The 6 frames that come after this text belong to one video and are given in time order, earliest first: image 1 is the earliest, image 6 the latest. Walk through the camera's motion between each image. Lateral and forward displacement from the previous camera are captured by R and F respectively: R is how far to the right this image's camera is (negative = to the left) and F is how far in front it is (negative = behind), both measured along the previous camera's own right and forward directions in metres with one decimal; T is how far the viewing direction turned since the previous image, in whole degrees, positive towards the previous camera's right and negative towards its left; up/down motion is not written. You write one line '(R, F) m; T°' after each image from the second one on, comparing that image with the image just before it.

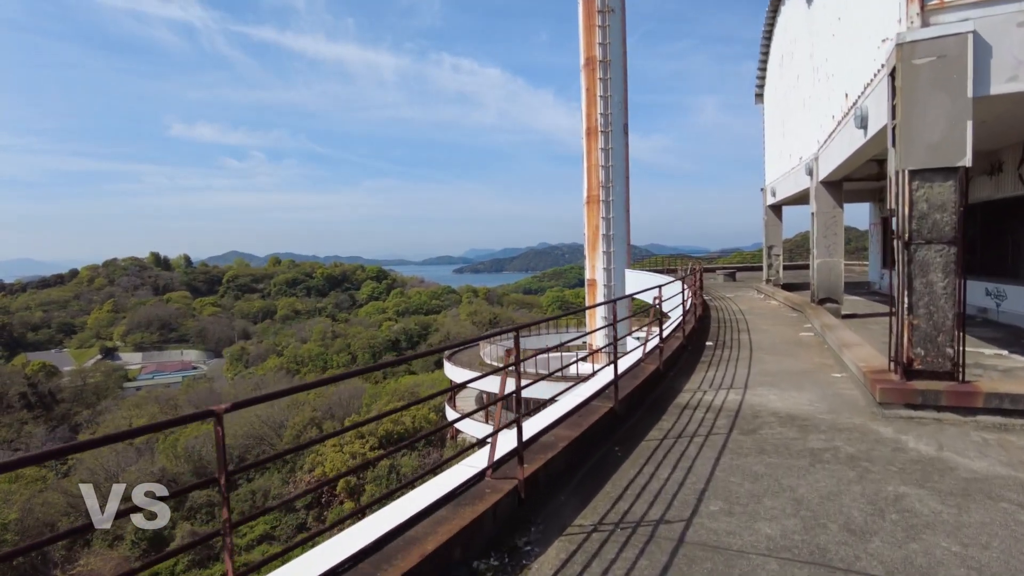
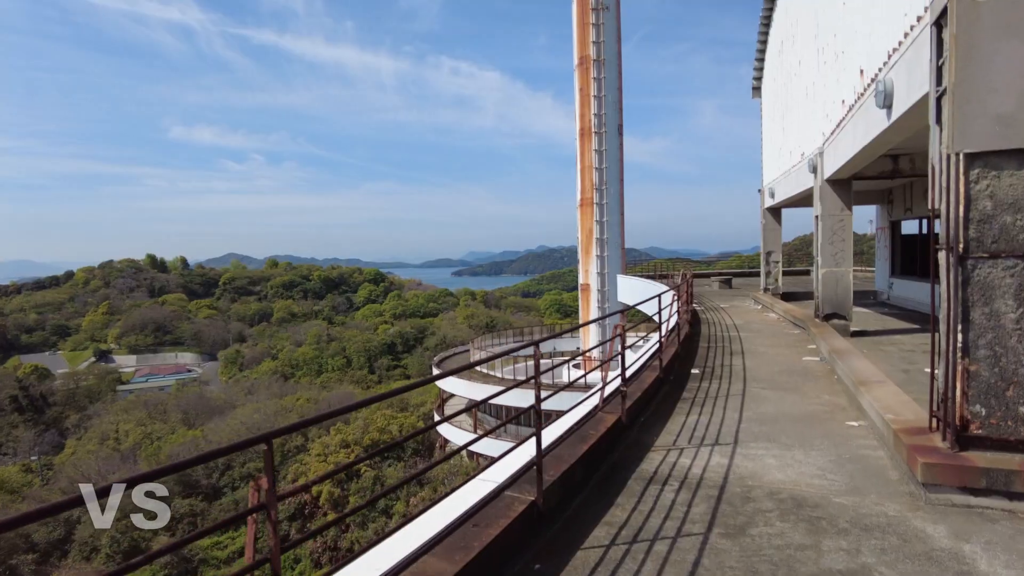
(+0.4, +0.9) m; 0°
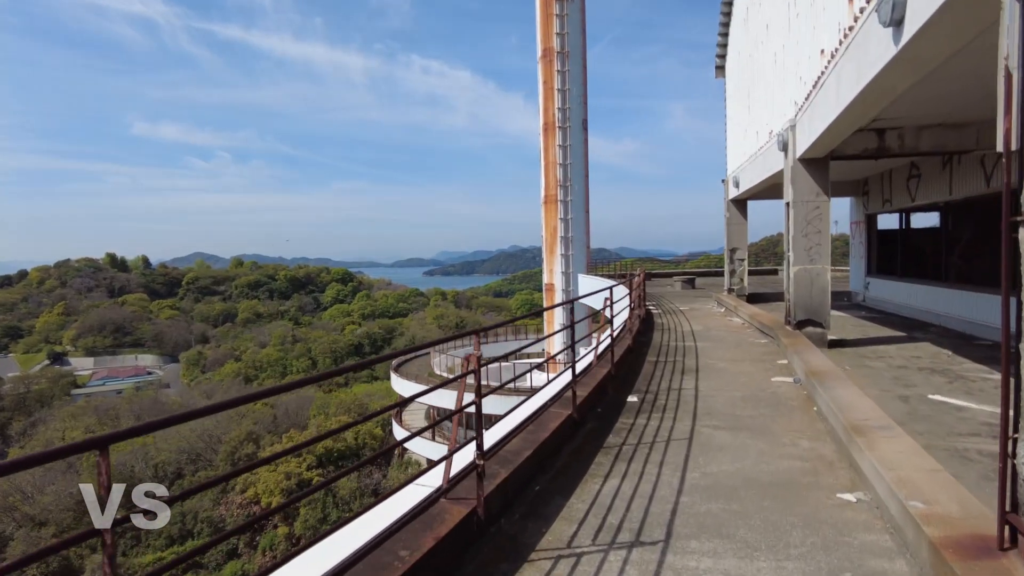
(+0.5, +1.1) m; +3°
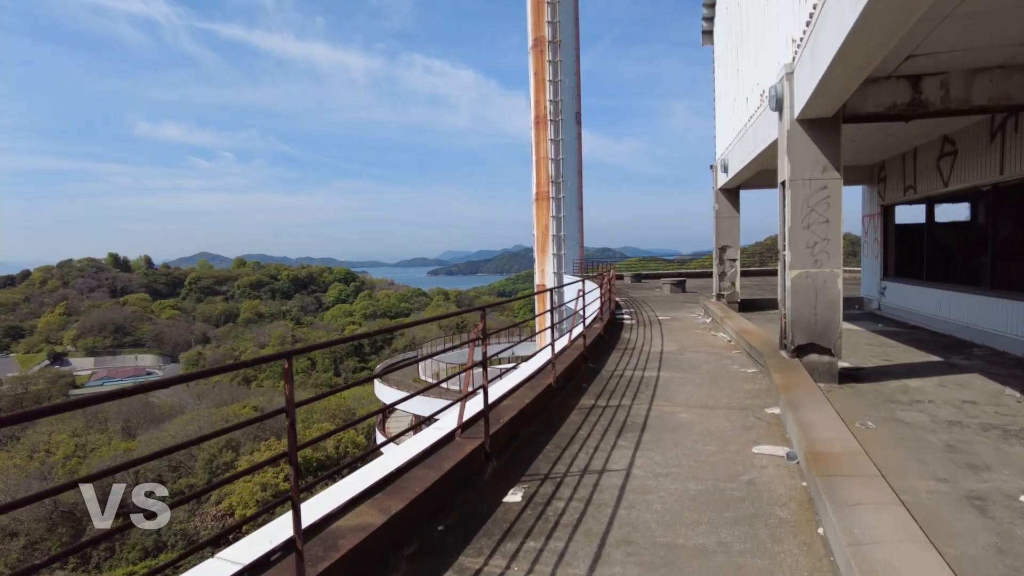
(+0.7, +1.4) m; 0°
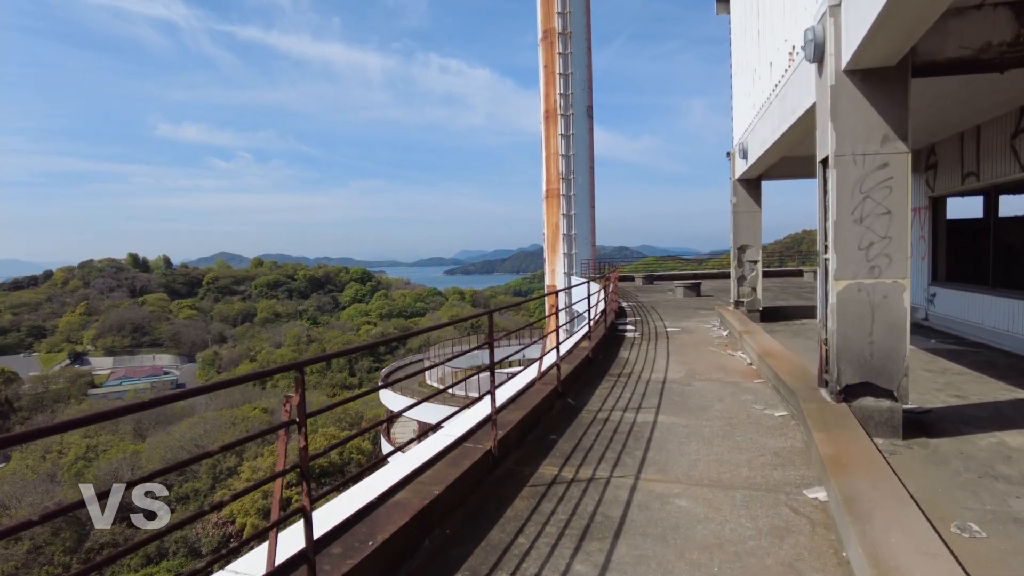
(+0.3, +1.0) m; -2°
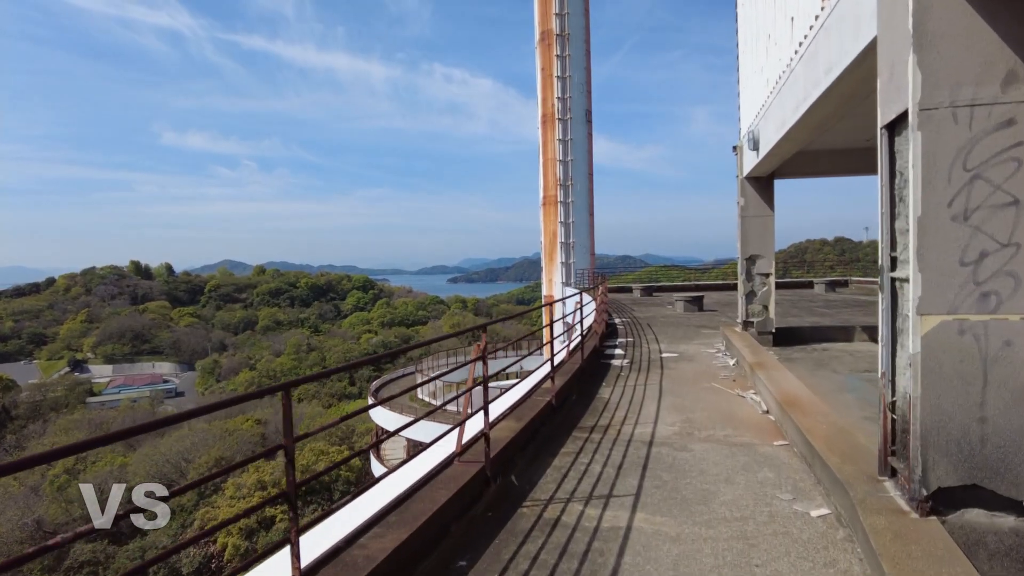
(+0.4, +1.0) m; 0°
